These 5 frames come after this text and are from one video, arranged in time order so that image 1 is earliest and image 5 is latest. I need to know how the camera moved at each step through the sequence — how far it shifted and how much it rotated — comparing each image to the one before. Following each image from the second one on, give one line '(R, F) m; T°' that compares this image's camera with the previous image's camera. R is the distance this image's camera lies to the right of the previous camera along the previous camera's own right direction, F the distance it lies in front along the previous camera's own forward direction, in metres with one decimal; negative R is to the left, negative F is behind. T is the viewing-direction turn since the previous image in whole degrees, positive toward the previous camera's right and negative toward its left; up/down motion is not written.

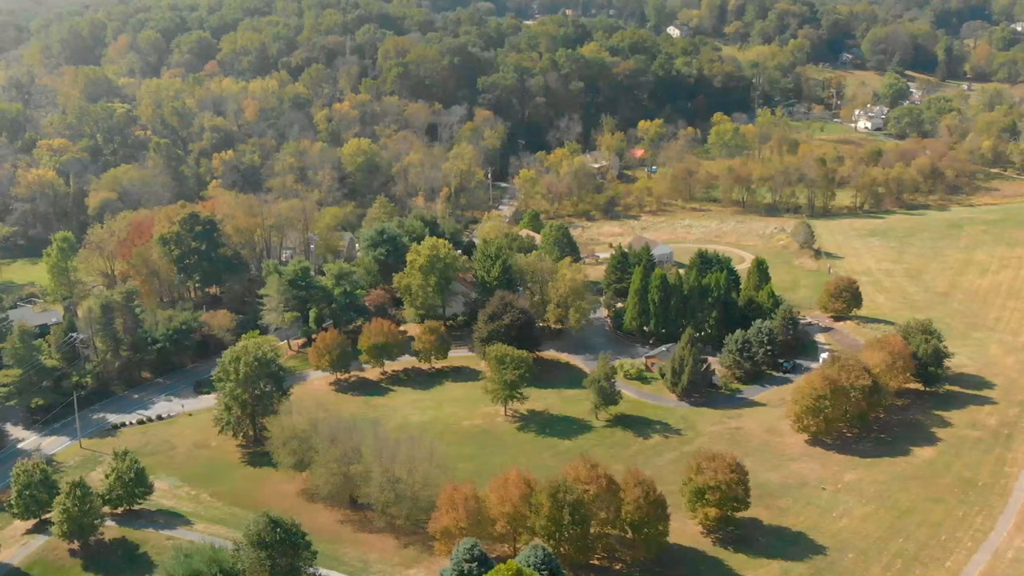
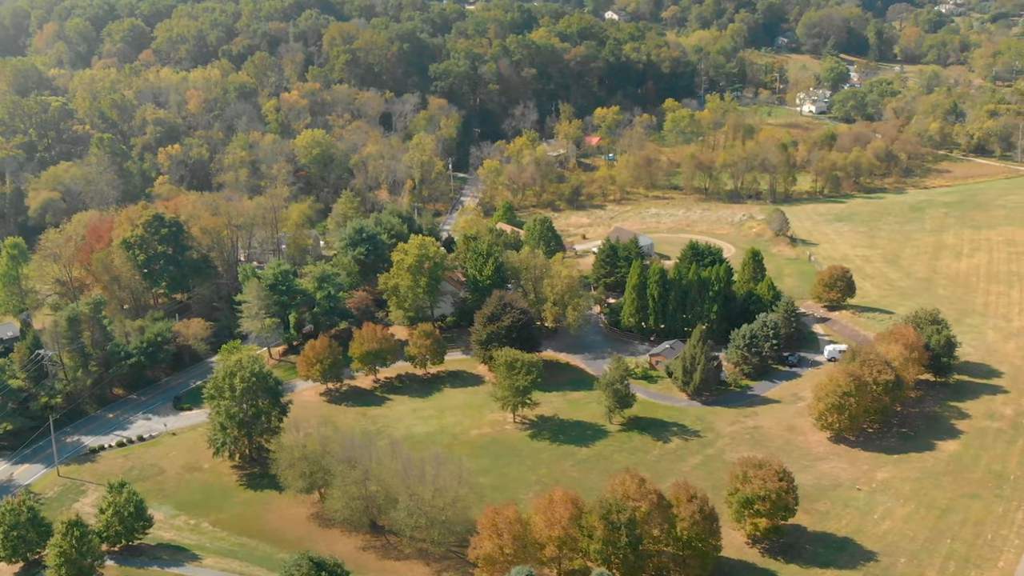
(-4.3, +2.8) m; +5°
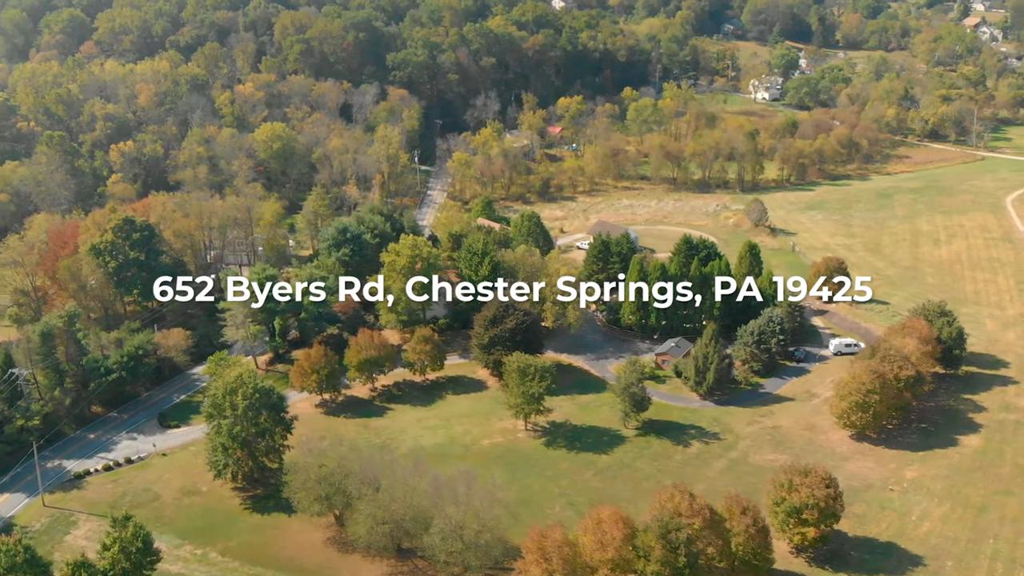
(-3.7, +2.3) m; +4°
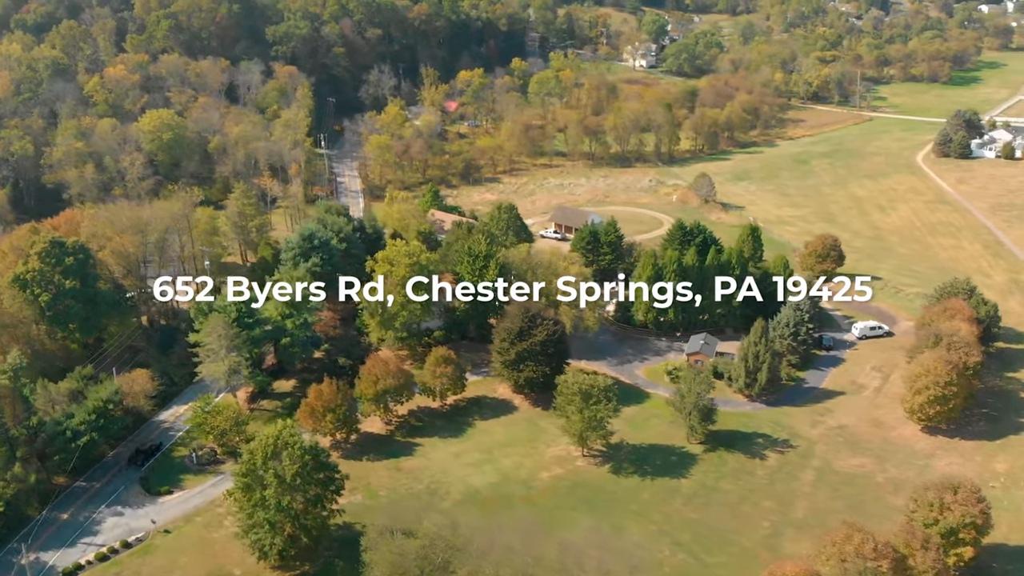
(-9.8, +6.7) m; +10°
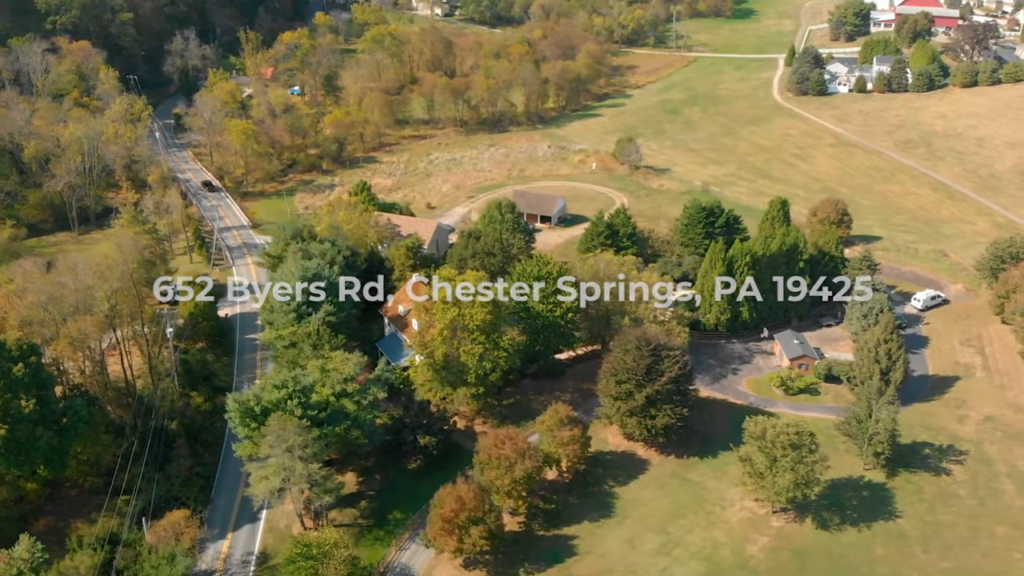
(-15.7, +12.2) m; +17°
